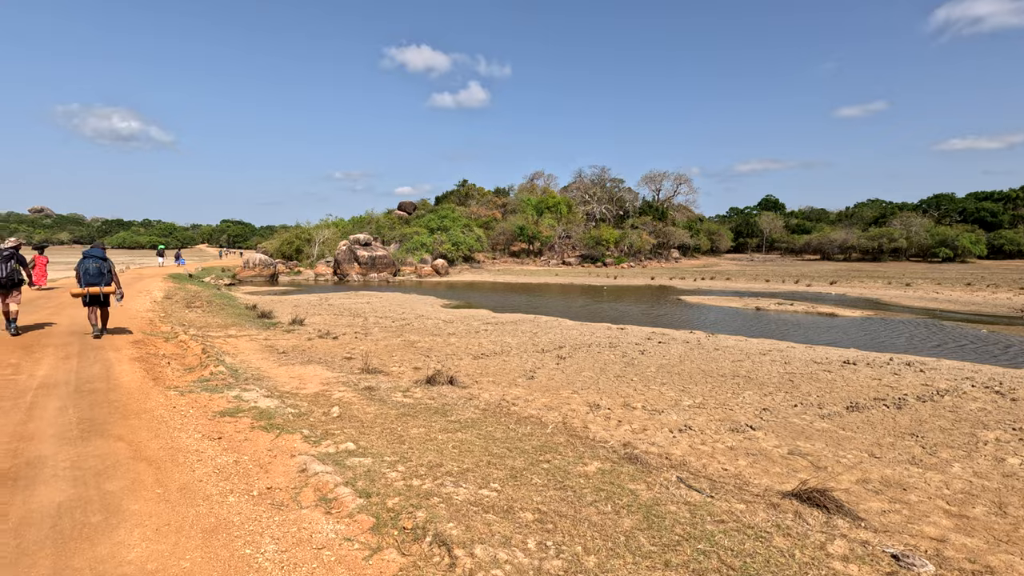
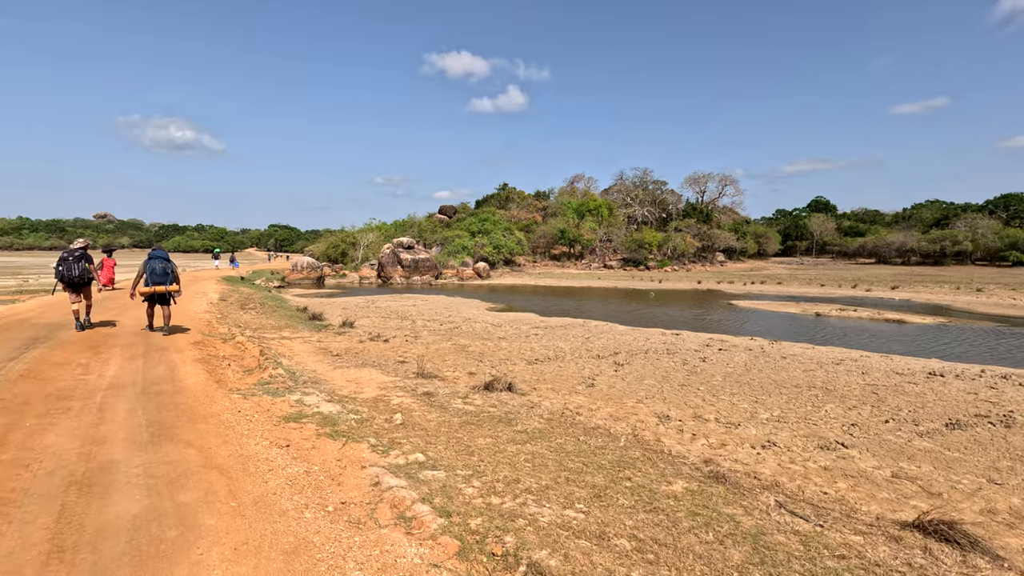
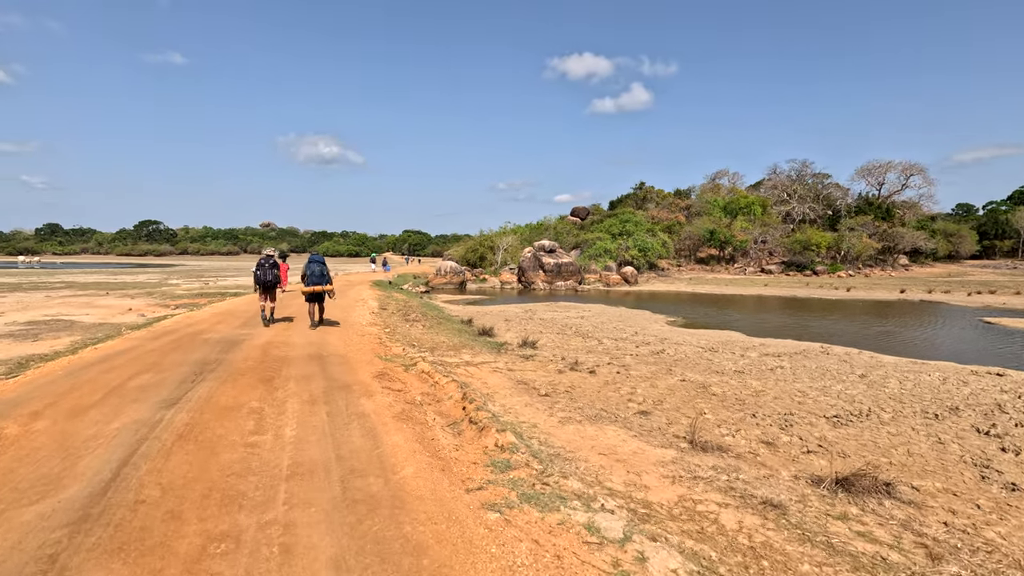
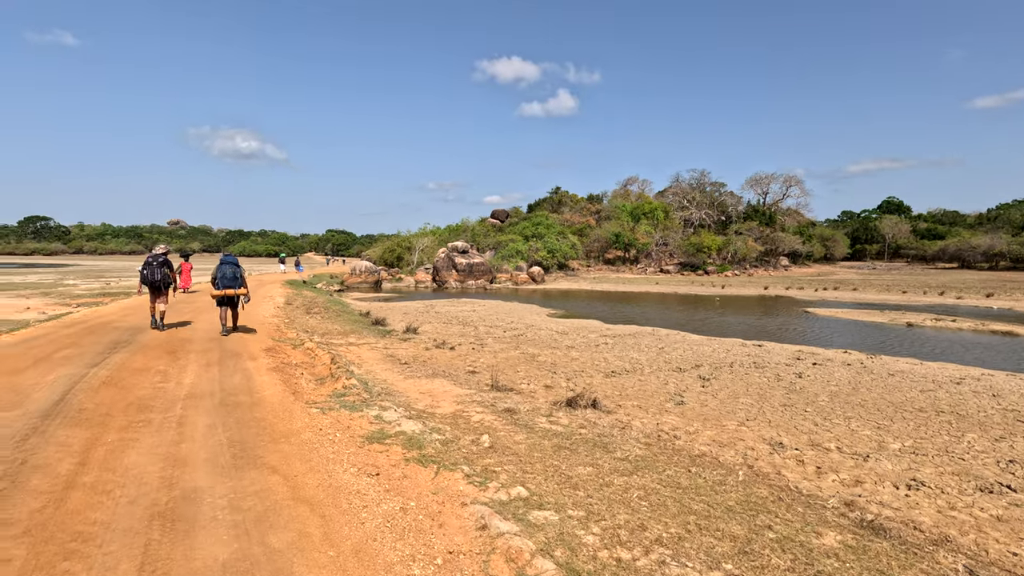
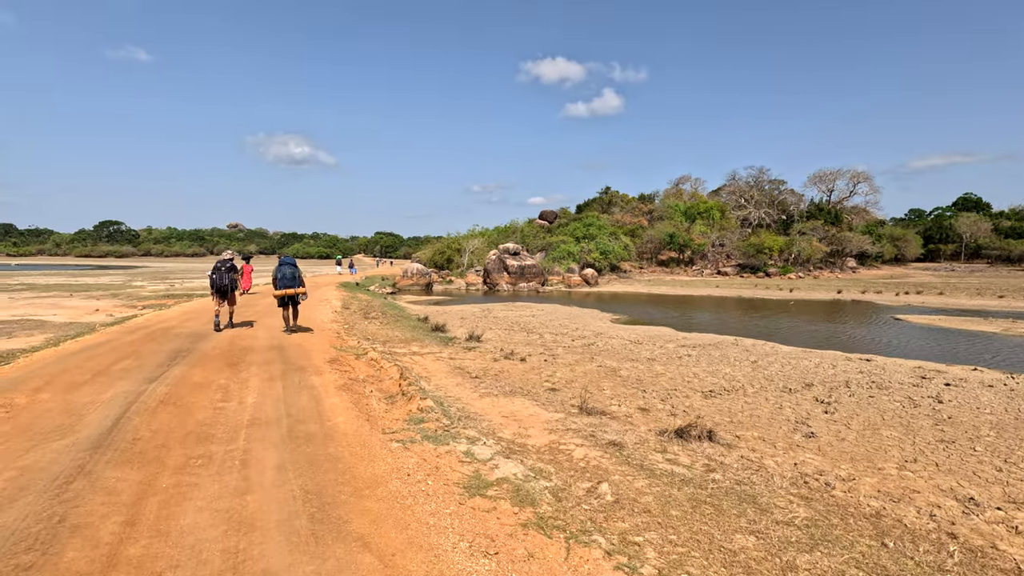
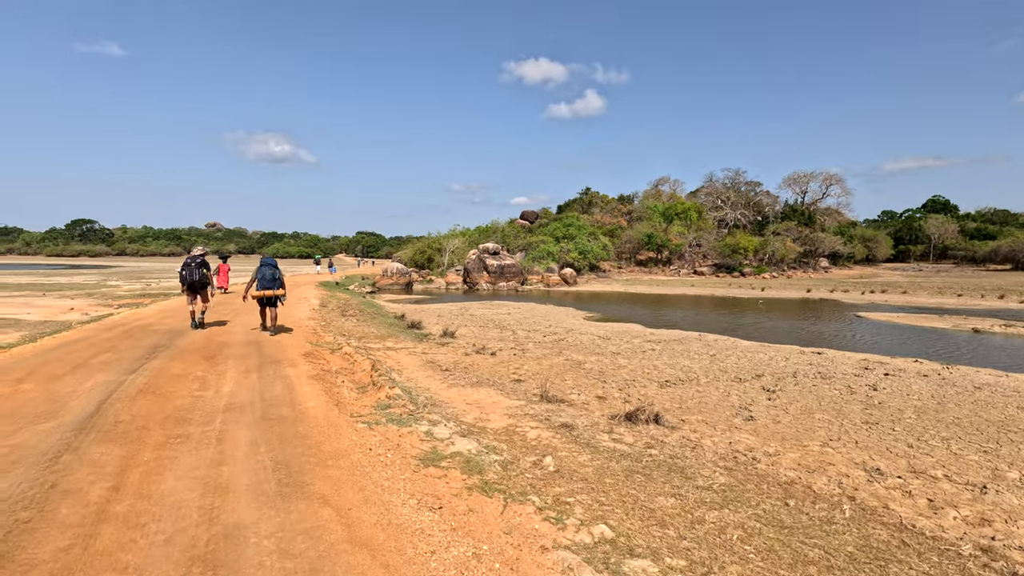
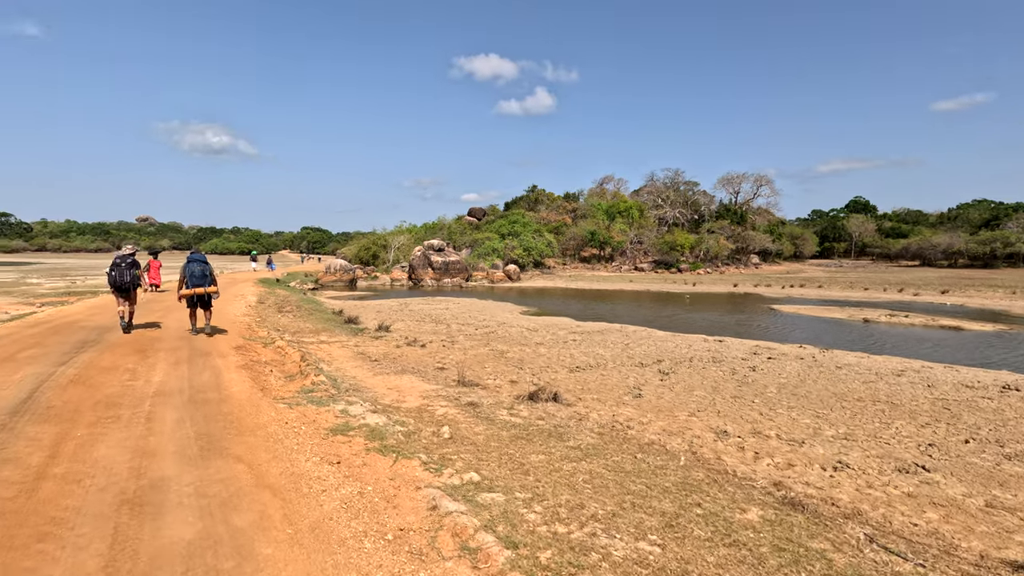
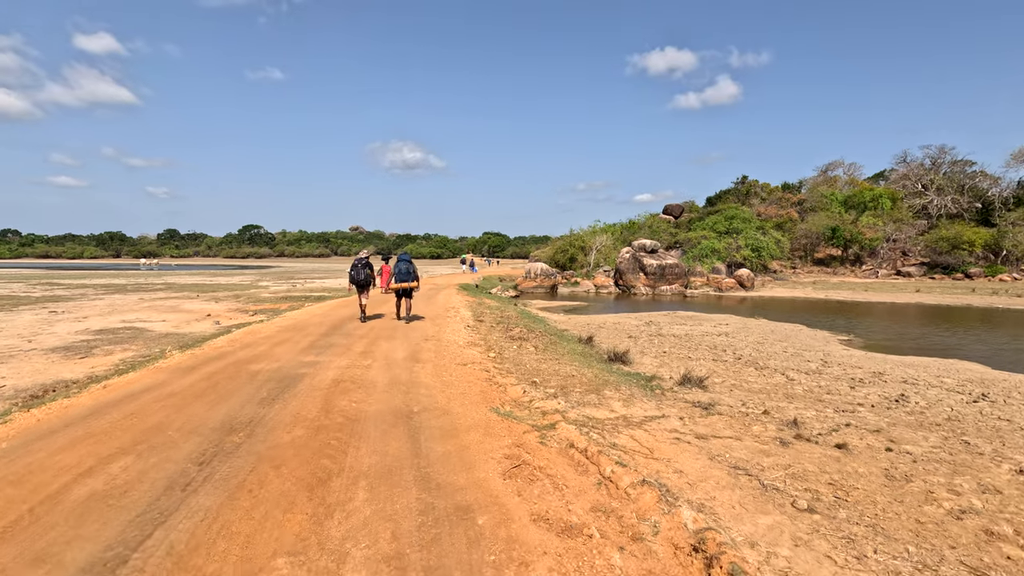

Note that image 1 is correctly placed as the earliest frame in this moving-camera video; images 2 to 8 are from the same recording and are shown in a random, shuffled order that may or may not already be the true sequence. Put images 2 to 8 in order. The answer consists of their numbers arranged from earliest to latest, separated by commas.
2, 7, 4, 6, 5, 3, 8
